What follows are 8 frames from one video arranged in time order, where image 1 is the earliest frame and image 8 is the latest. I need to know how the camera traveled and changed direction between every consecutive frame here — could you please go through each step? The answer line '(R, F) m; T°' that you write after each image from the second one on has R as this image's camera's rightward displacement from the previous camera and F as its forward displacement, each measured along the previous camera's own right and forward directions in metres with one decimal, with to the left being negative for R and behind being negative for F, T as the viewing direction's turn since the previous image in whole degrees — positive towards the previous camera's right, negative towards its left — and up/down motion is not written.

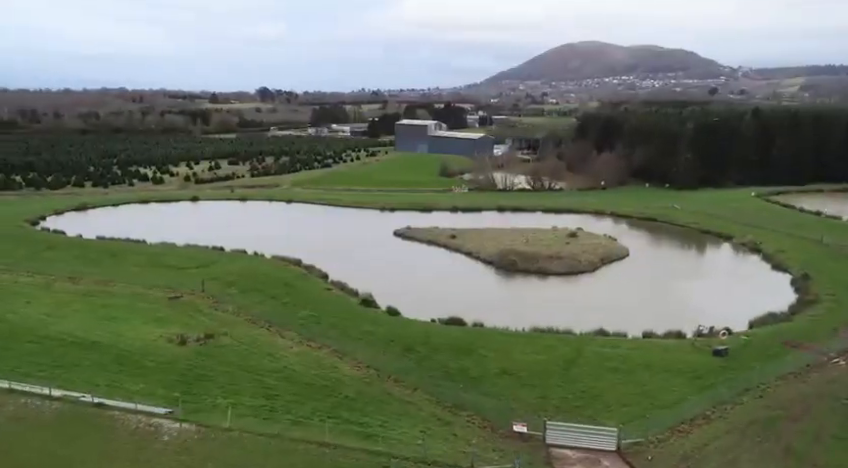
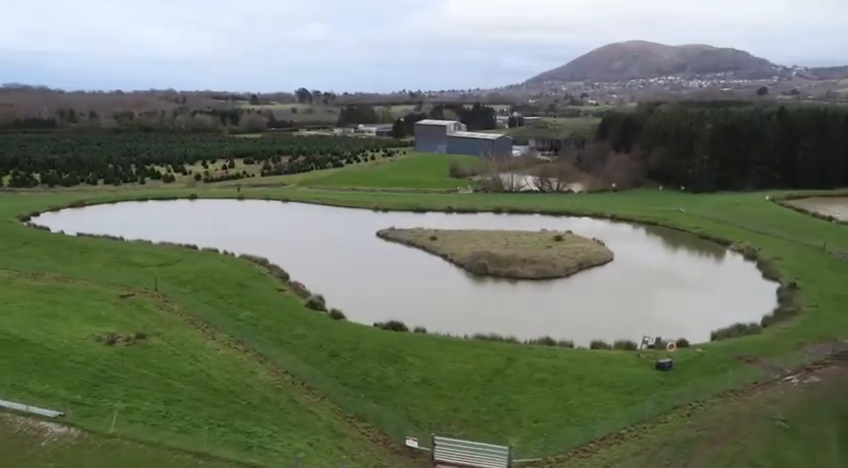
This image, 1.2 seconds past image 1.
(+3.7, +1.1) m; -4°
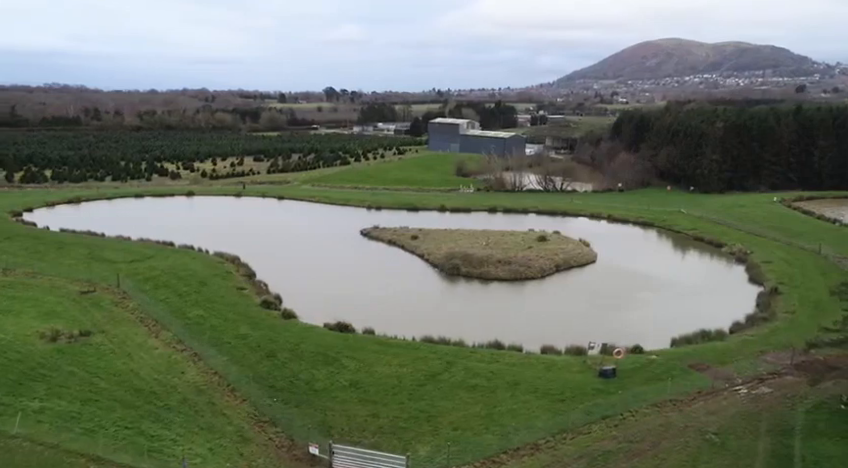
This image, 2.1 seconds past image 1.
(+2.9, +0.7) m; -3°
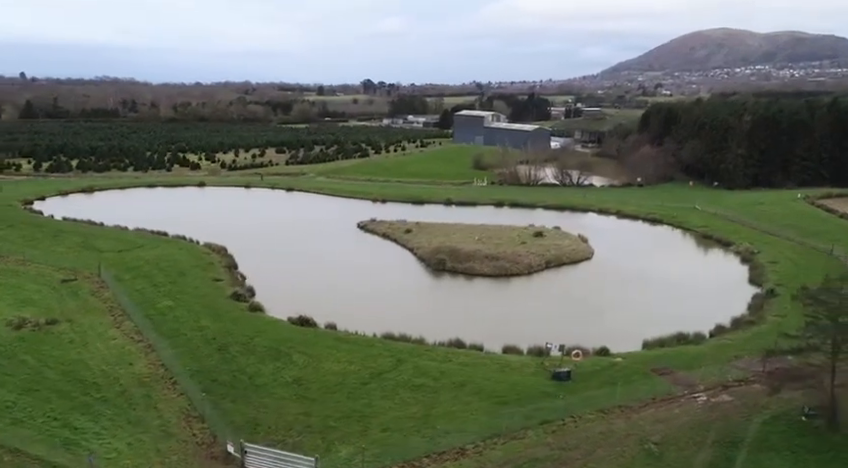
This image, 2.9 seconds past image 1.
(+2.6, +0.7) m; -3°
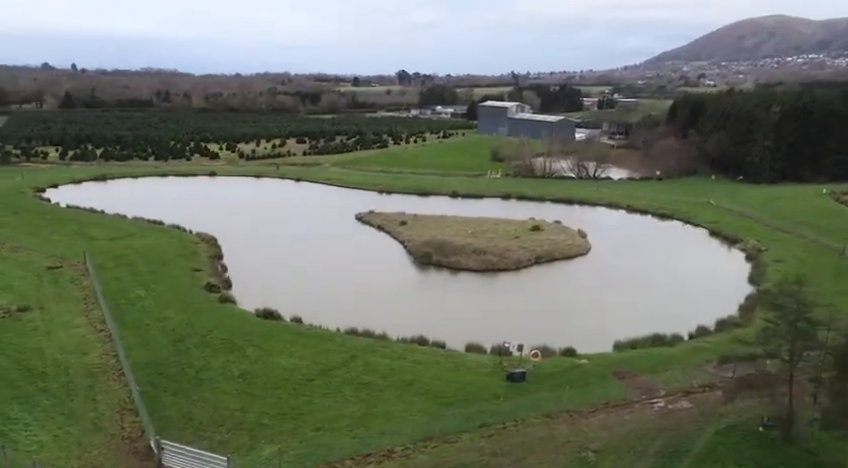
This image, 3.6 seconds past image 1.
(+2.4, +0.7) m; -3°
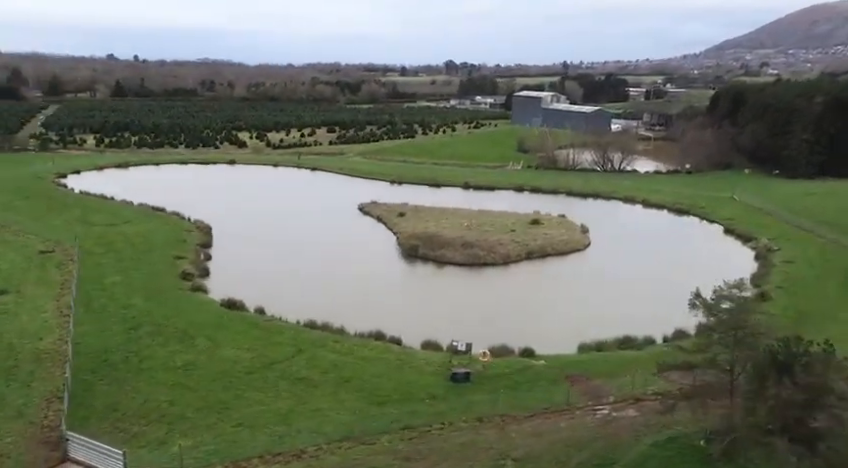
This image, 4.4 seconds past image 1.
(+2.8, +0.8) m; -4°
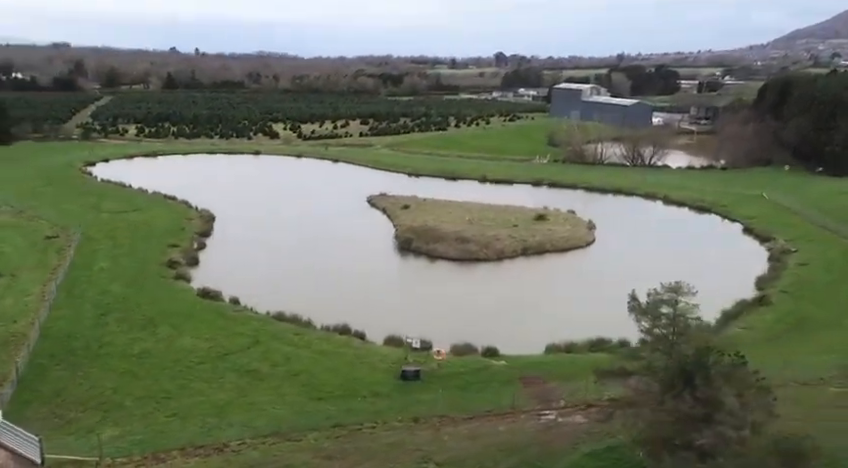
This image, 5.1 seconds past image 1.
(+2.5, +0.6) m; -4°
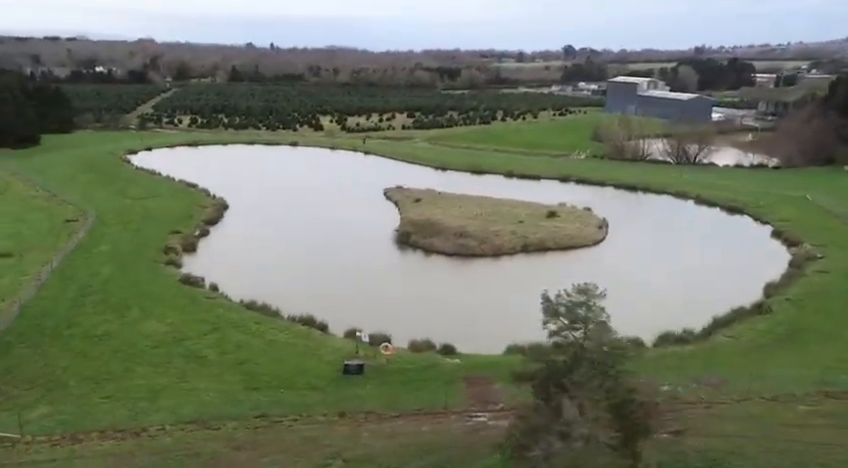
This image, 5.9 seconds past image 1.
(+3.0, +0.6) m; -6°
